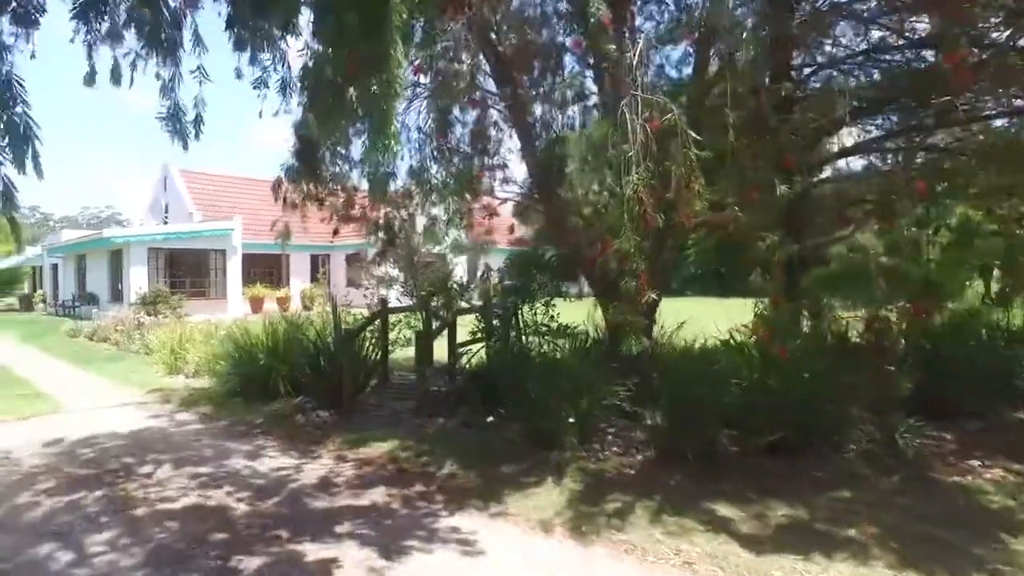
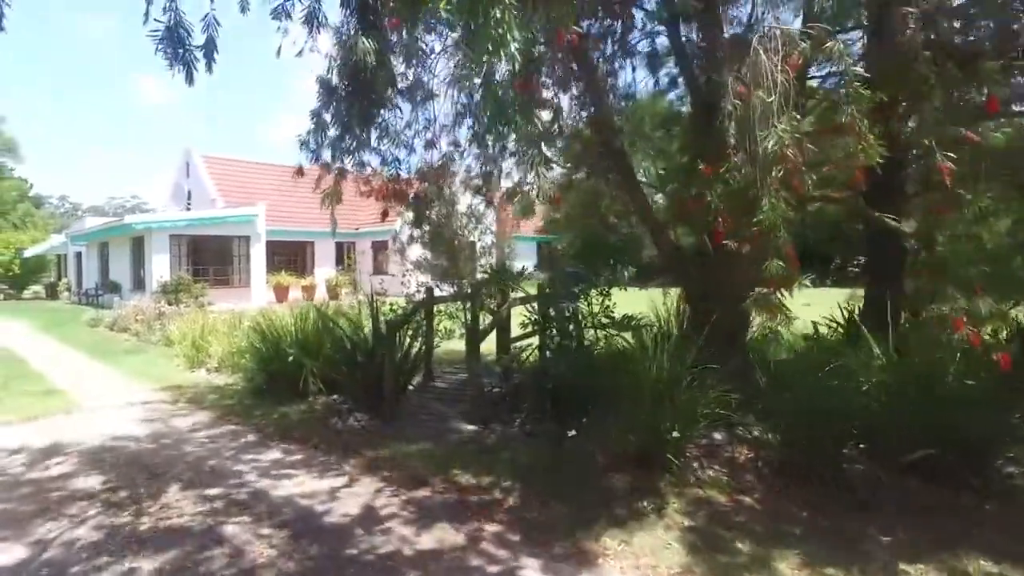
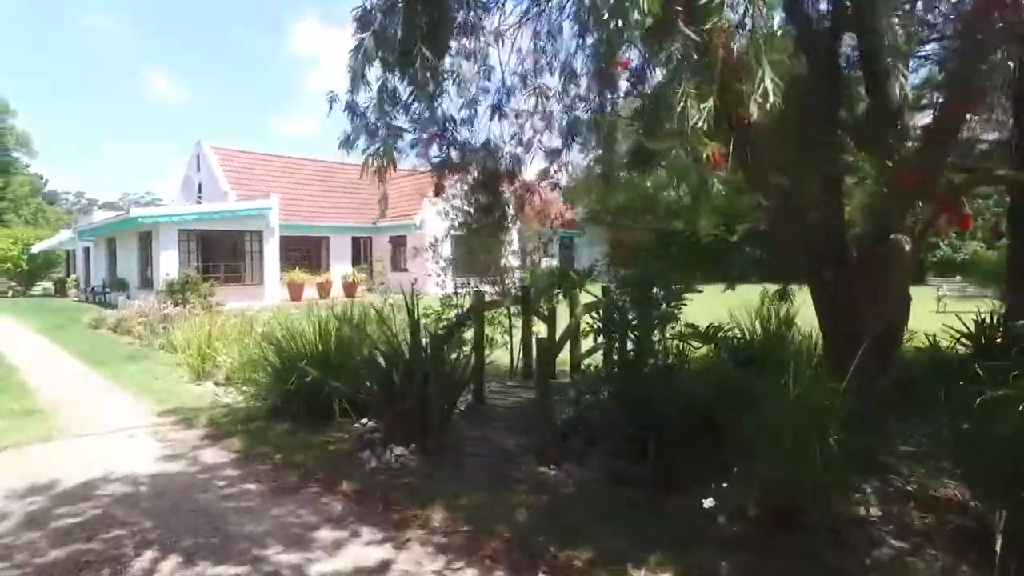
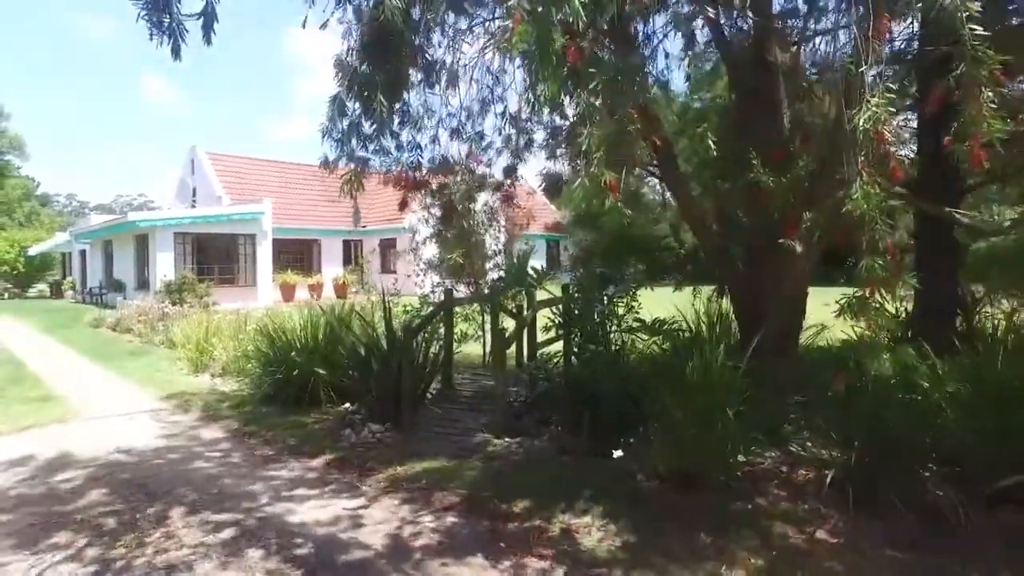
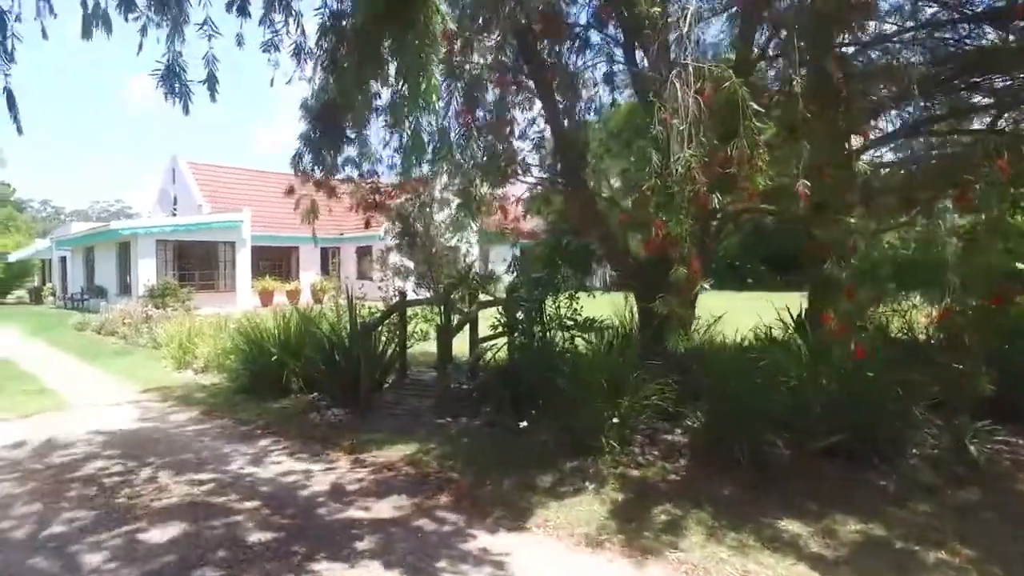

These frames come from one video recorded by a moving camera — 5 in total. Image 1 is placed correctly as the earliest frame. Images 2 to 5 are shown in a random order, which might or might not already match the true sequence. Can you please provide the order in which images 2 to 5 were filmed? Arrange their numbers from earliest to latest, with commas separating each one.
5, 2, 4, 3
